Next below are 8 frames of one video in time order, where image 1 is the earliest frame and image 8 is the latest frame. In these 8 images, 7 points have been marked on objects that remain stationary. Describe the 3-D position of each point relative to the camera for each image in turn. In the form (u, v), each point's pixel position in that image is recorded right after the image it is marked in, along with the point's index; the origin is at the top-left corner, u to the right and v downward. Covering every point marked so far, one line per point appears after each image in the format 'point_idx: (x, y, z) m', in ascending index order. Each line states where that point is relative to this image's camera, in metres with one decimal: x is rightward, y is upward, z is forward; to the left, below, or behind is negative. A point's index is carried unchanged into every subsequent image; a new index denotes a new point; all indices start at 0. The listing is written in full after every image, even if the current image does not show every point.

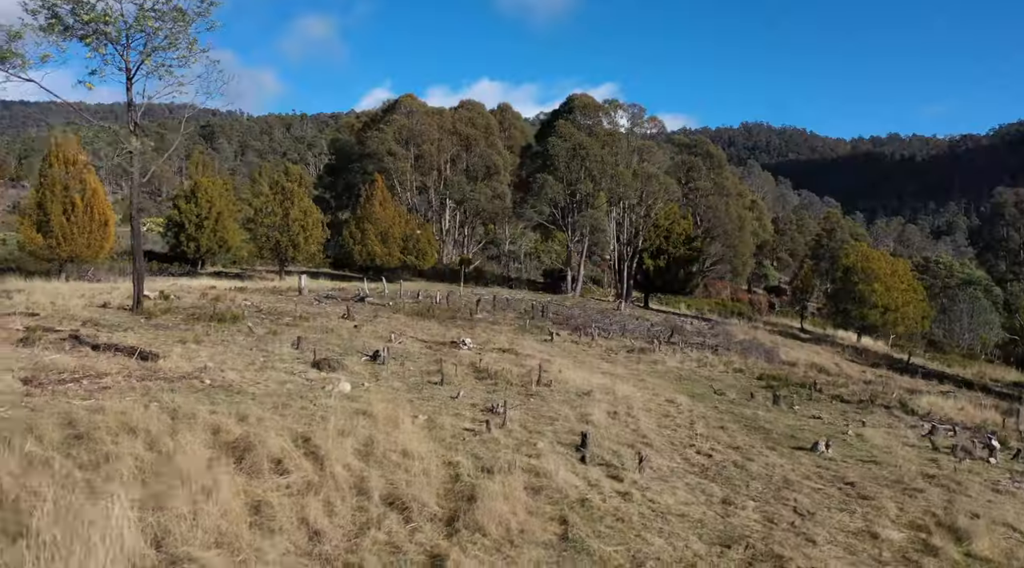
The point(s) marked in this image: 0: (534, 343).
0: (+0.4, -1.3, +18.2) m
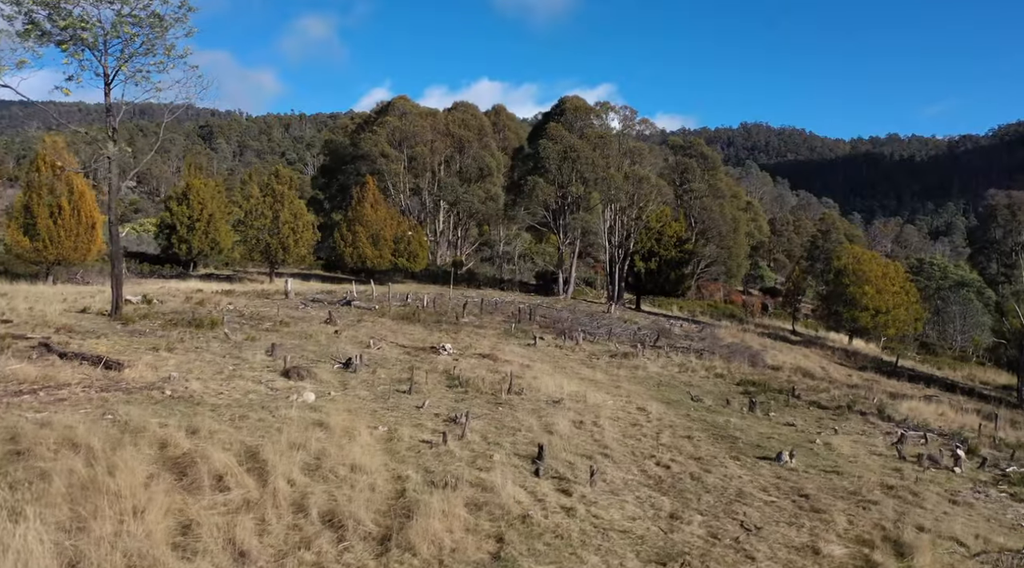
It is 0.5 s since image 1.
0: (+0.1, -1.4, +18.2) m
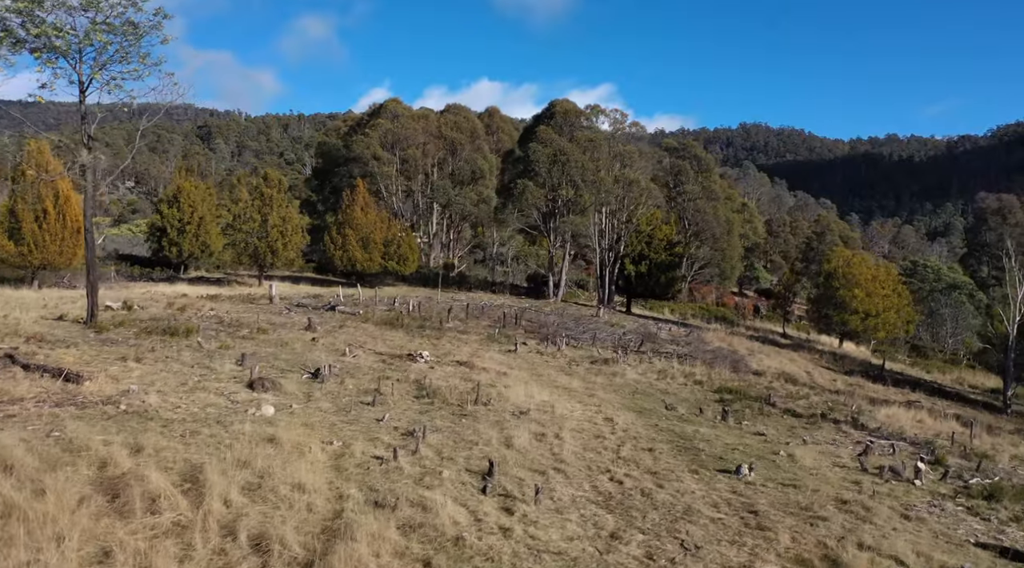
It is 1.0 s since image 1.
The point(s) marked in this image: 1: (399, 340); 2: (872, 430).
0: (-0.4, -1.5, +18.2) m
1: (-2.6, -1.3, +19.3) m
2: (+5.8, -2.3, +13.6) m
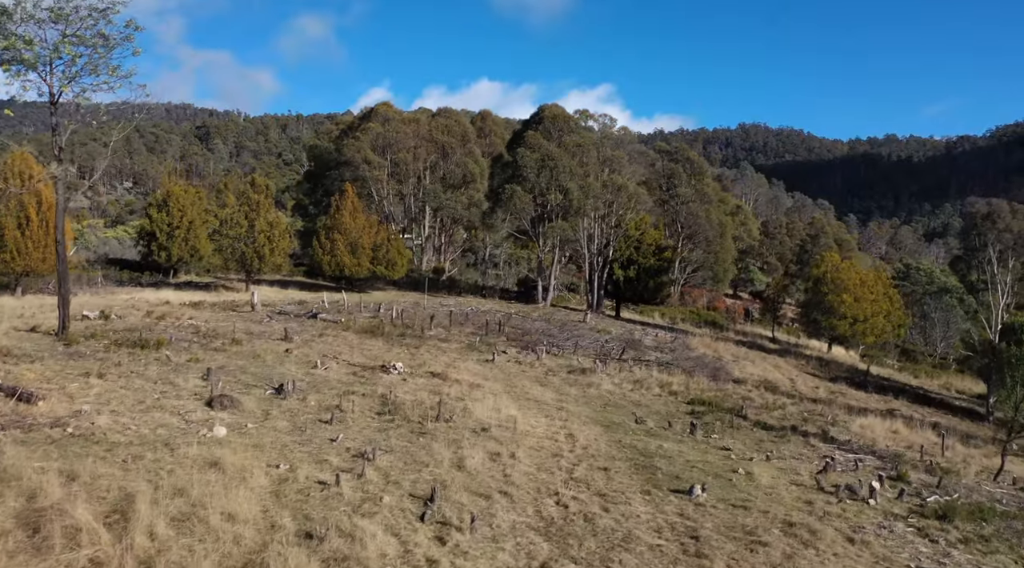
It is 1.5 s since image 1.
0: (-0.9, -1.7, +18.2) m
1: (-3.1, -1.5, +19.3) m
2: (+5.3, -2.6, +13.6) m
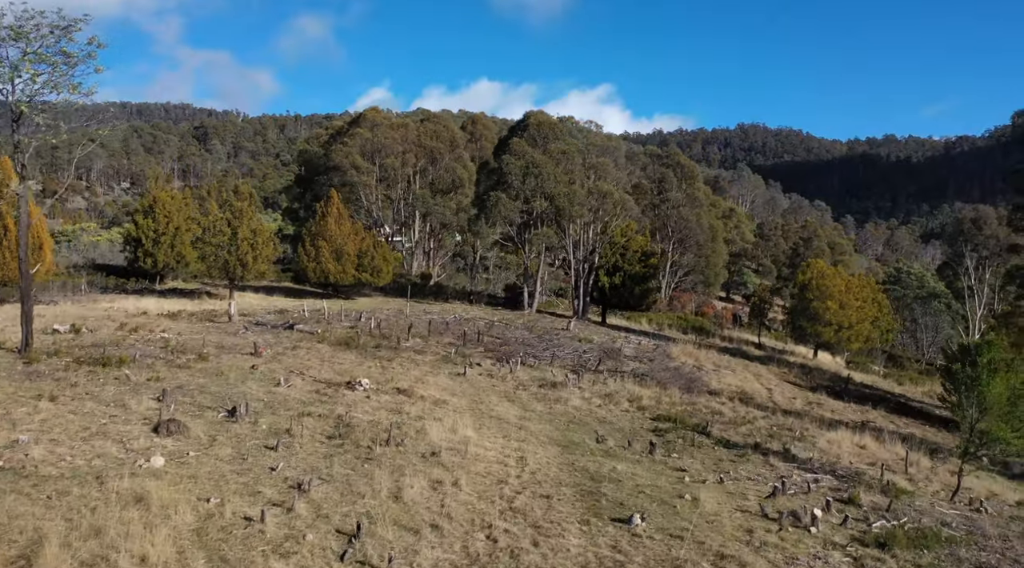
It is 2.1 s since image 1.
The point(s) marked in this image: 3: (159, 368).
0: (-1.5, -2.0, +18.2) m
1: (-3.7, -1.8, +19.2) m
2: (+4.7, -2.9, +13.6) m
3: (-6.1, -1.4, +14.7) m
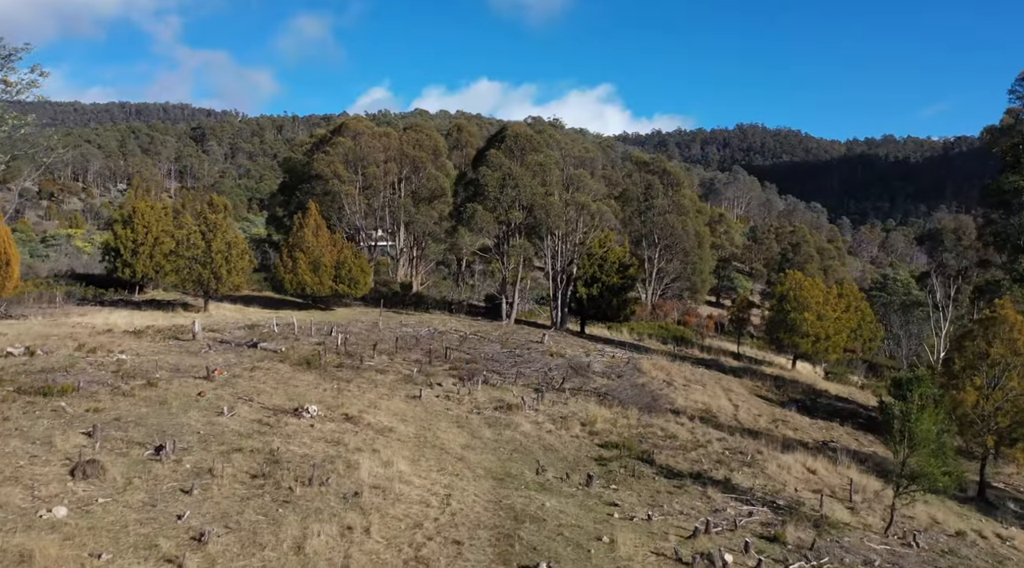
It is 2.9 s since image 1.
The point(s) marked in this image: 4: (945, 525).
0: (-2.5, -2.5, +18.2) m
1: (-4.7, -2.3, +19.2) m
2: (+3.7, -3.3, +13.6) m
3: (-7.1, -1.9, +14.7) m
4: (+7.4, -4.1, +14.4) m
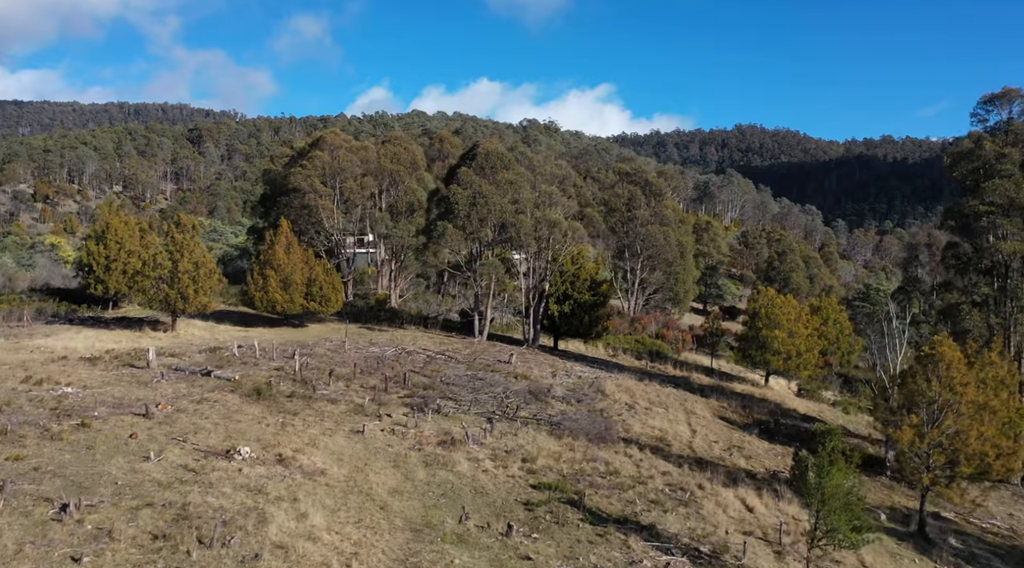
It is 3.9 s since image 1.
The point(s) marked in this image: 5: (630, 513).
0: (-3.7, -3.3, +18.1) m
1: (-6.0, -3.1, +19.2) m
2: (+2.5, -4.1, +13.6) m
3: (-8.3, -2.7, +14.6) m
4: (+6.2, -4.8, +14.4) m
5: (+2.2, -4.1, +14.9) m
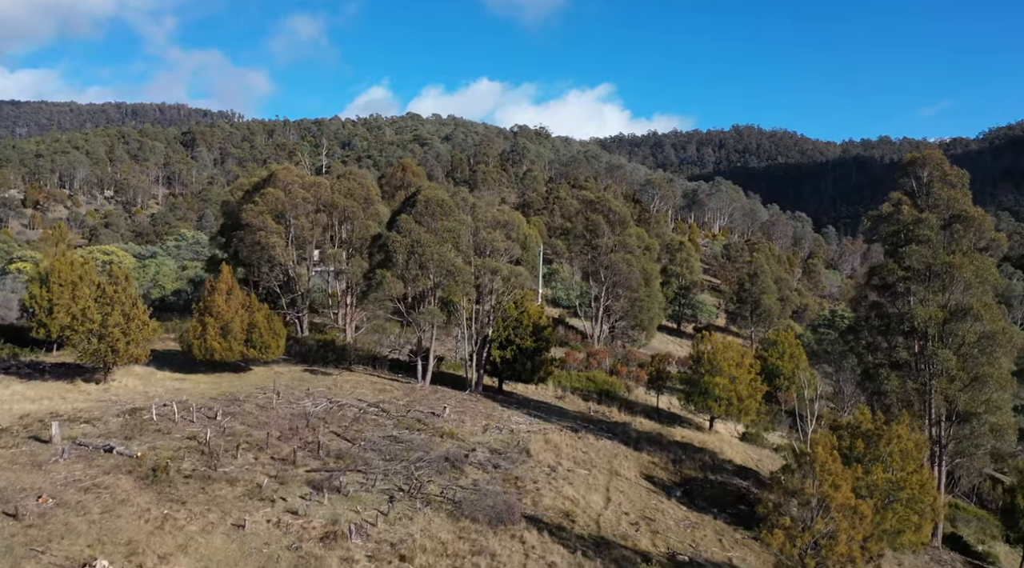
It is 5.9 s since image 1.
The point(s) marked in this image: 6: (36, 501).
0: (-6.3, -5.4, +18.0) m
1: (-8.5, -5.1, +18.9) m
2: (0.0, -6.1, +13.5) m
3: (-10.8, -4.7, +14.4) m
4: (+3.6, -6.8, +14.3) m
5: (-0.4, -6.1, +14.8) m
6: (-10.6, -4.8, +18.9) m
